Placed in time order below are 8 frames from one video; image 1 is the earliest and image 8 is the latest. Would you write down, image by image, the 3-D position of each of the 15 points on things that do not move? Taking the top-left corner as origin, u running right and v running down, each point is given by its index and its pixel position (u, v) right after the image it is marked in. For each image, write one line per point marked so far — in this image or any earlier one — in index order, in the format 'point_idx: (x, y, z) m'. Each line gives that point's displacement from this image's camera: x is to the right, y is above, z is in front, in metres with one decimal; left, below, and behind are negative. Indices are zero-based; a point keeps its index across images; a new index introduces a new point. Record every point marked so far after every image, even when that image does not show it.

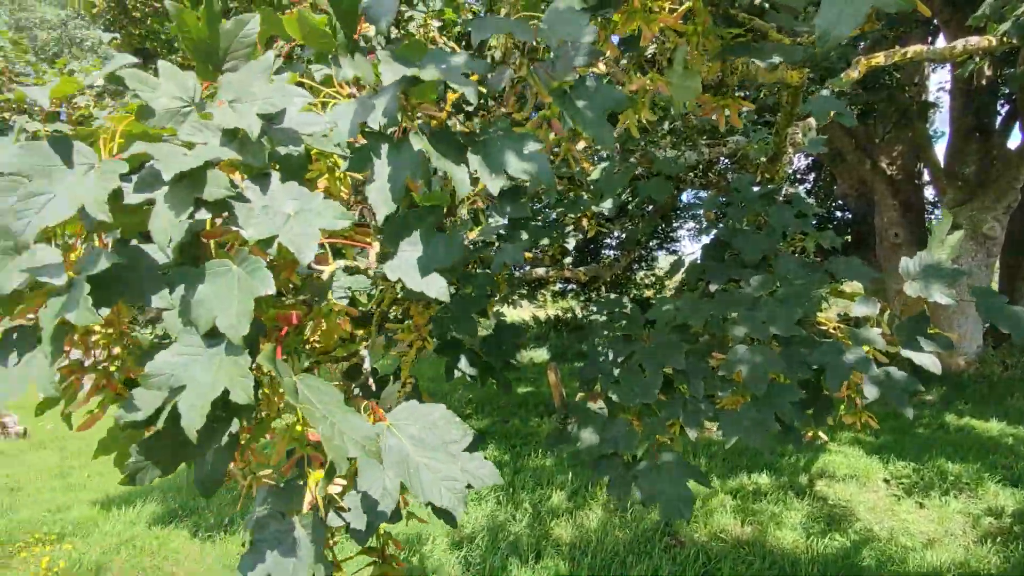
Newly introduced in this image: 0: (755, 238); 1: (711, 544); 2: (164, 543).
0: (+0.8, +0.2, +1.9) m
1: (+1.3, -1.6, +3.7) m
2: (-2.2, -1.6, +3.7) m
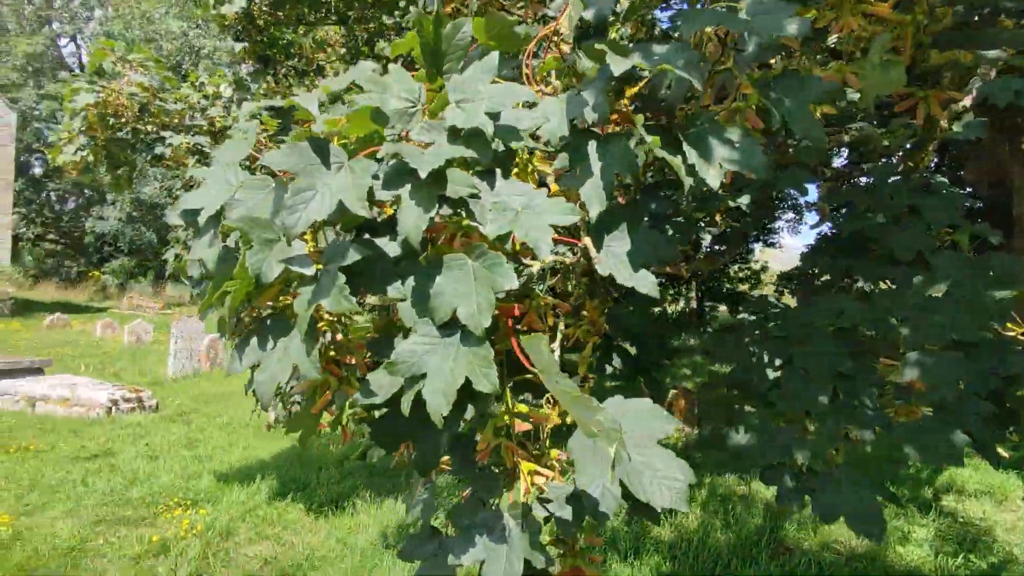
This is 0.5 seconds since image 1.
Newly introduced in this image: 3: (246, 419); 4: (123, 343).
0: (+1.2, +0.2, +1.8) m
1: (+1.9, -1.6, +3.5) m
2: (-1.6, -1.6, +4.0) m
3: (-3.5, -1.7, +7.6) m
4: (-9.9, -1.4, +14.7) m
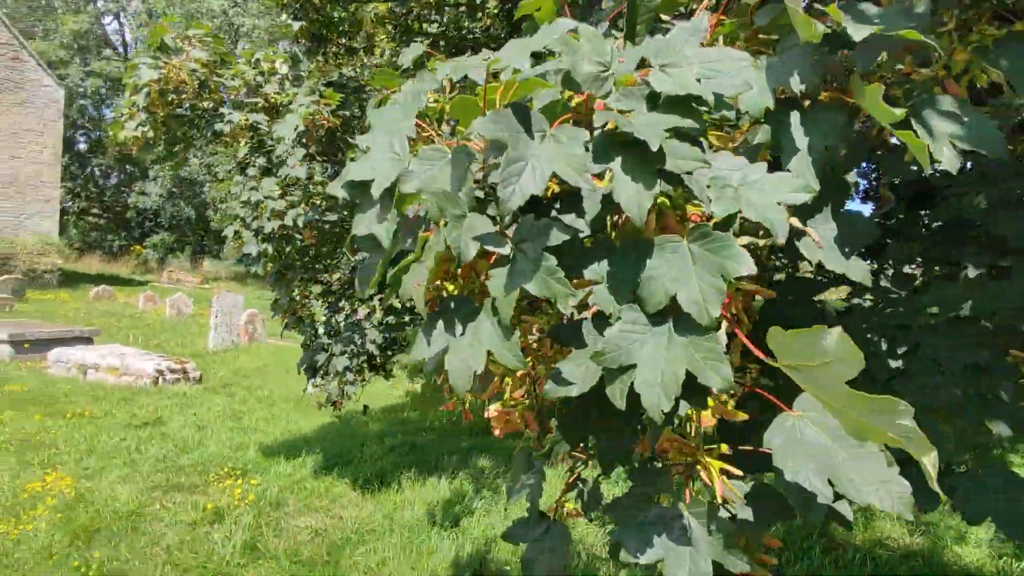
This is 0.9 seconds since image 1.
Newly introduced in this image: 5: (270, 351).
0: (+1.4, +0.2, +1.7) m
1: (+2.1, -1.5, +3.4) m
2: (-1.3, -1.4, +4.1) m
3: (-3.0, -1.4, +7.7) m
4: (-9.1, -0.7, +15.2) m
5: (-4.7, -1.2, +11.4) m
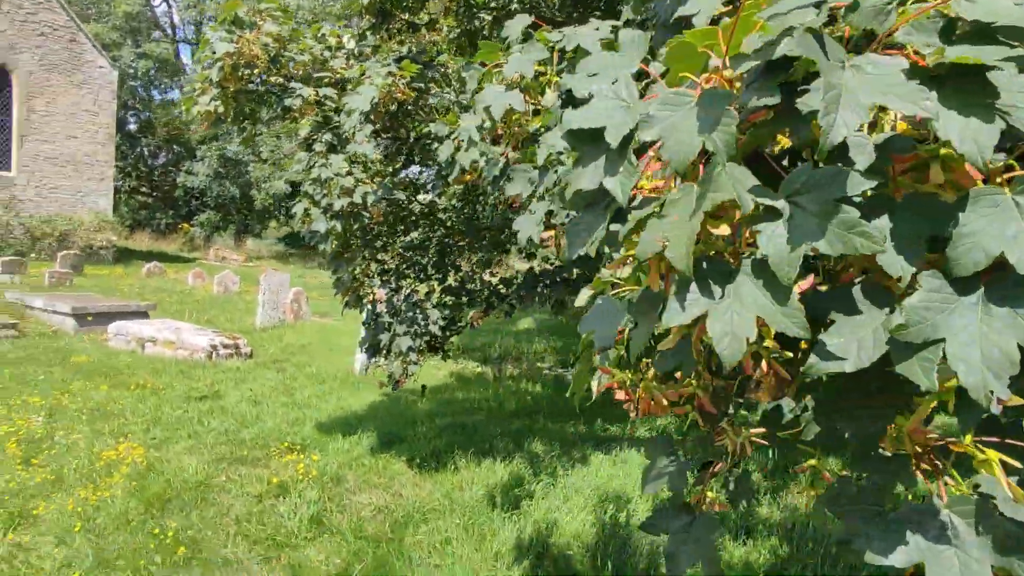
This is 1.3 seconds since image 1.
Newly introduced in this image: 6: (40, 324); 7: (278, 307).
0: (+1.7, +0.2, +1.5) m
1: (+2.5, -1.5, +3.2) m
2: (-0.9, -1.3, +4.1) m
3: (-2.4, -1.1, +7.9) m
4: (-8.0, -0.1, +15.6) m
5: (-3.9, -0.8, +11.6) m
6: (-7.7, -0.6, +9.5) m
7: (-4.8, -0.4, +11.9) m
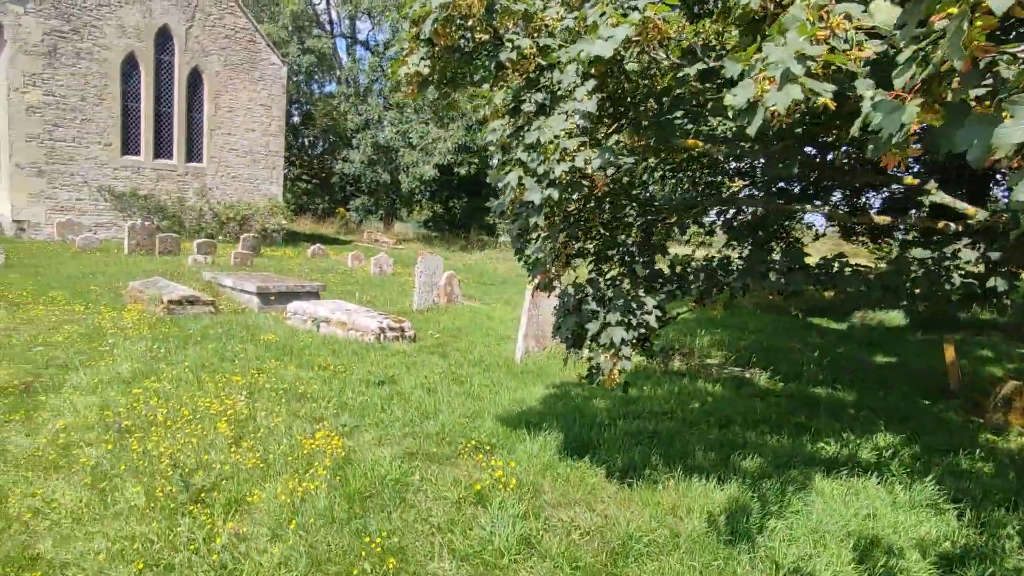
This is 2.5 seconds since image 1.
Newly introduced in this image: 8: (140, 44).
0: (+2.5, +0.1, +0.6) m
1: (+3.6, -1.5, +2.1) m
2: (+0.5, -1.2, +3.7) m
3: (-0.2, -0.9, +7.7) m
4: (-4.0, +0.4, +16.4) m
5: (-0.9, -0.5, +11.6) m
6: (-5.0, -0.2, +10.4) m
7: (-1.6, 0.0, +12.1) m
8: (-12.1, +7.9, +19.0) m
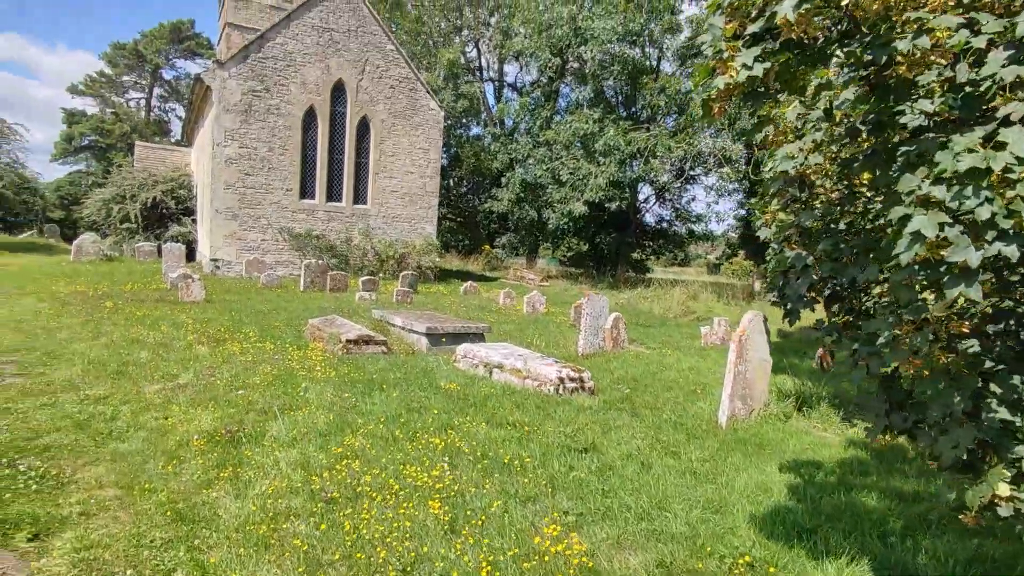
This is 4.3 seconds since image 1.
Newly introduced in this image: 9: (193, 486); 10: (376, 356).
0: (+3.2, 0.0, -0.8) m
1: (+4.6, -1.8, +0.4) m
2: (+1.9, -1.5, +2.6) m
3: (+2.1, -1.5, +6.6) m
4: (+0.3, -0.6, +16.0) m
5: (+2.3, -1.3, +10.6) m
6: (-2.0, -0.9, +10.3) m
7: (+1.7, -0.9, +11.3) m
8: (-6.9, +6.8, +20.7) m
9: (-2.2, -1.4, +4.0) m
10: (-2.1, -1.1, +9.0) m
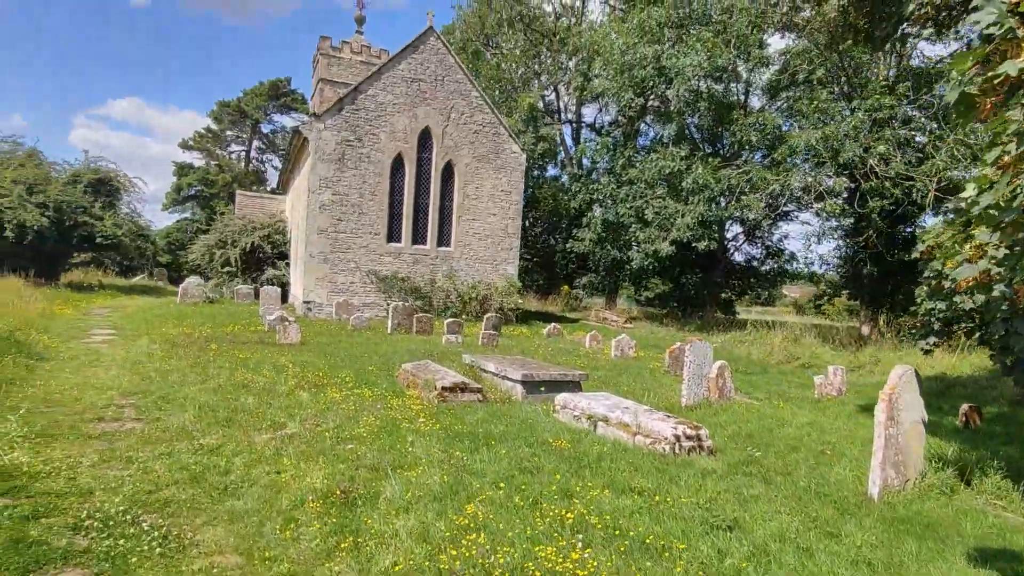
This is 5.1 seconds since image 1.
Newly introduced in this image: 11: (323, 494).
0: (+3.5, -0.1, -1.6) m
1: (+5.0, -1.9, -0.7) m
2: (+2.6, -1.8, +1.8) m
3: (+3.3, -2.0, +5.8) m
4: (+2.6, -1.8, +15.4) m
5: (+4.0, -2.1, +9.8) m
6: (-0.3, -1.7, +10.0) m
7: (+3.4, -1.7, +10.5) m
8: (-3.9, +5.3, +21.4) m
9: (-1.3, -1.7, +3.8) m
10: (-0.6, -1.8, +8.7) m
11: (-1.5, -1.7, +4.7) m
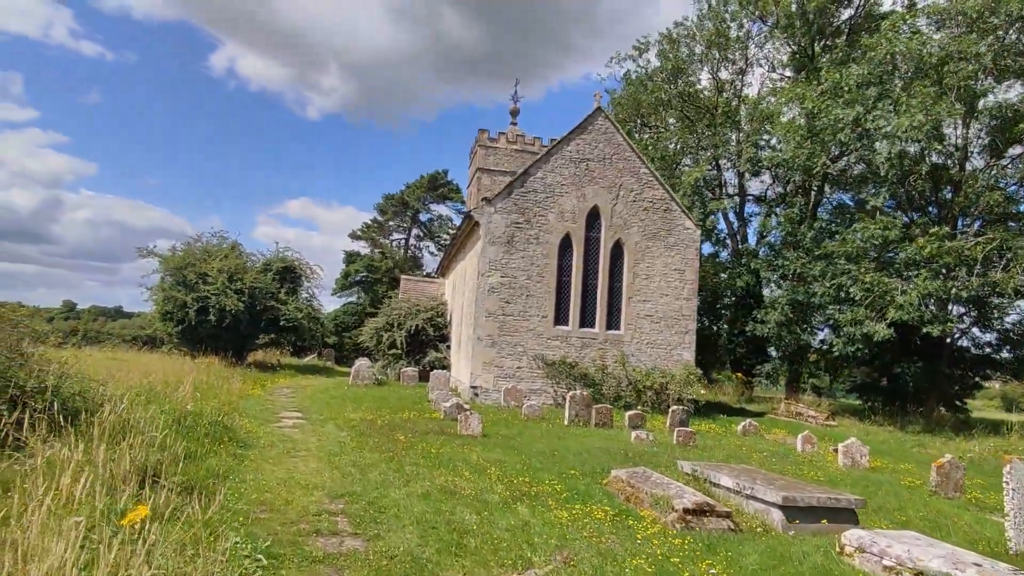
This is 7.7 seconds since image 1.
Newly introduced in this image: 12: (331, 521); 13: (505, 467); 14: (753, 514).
0: (+4.3, +0.2, -3.8) m
1: (+5.9, -1.7, -3.5) m
2: (+4.2, -2.0, -0.5) m
3: (+5.7, -2.7, +3.1) m
4: (+7.2, -3.8, +12.6) m
5: (+7.3, -3.3, +6.8) m
6: (+3.1, -3.1, +8.0) m
7: (+6.9, -3.1, +7.7) m
8: (+2.3, +2.2, +20.8) m
9: (+0.8, -2.3, +2.2) m
10: (+2.6, -2.9, +6.9) m
11: (+0.8, -2.3, +3.2) m
12: (-2.0, -2.6, +6.6) m
13: (-0.1, -3.0, +9.8) m
14: (+3.3, -3.1, +7.9) m
